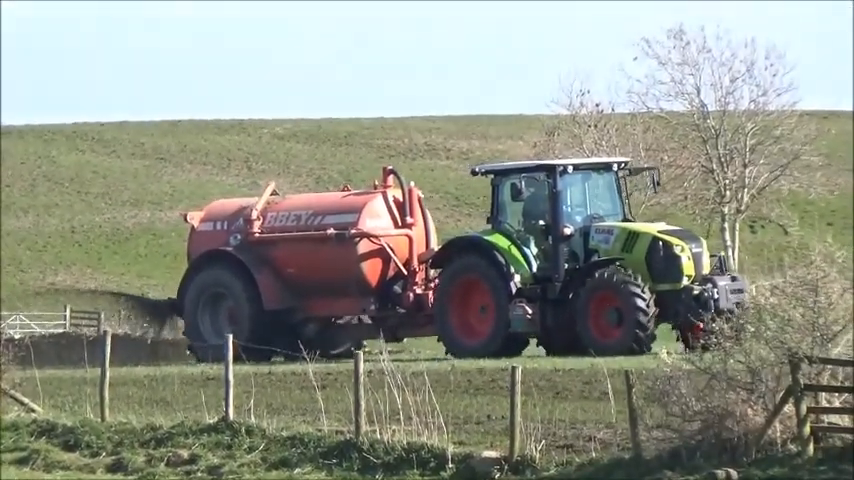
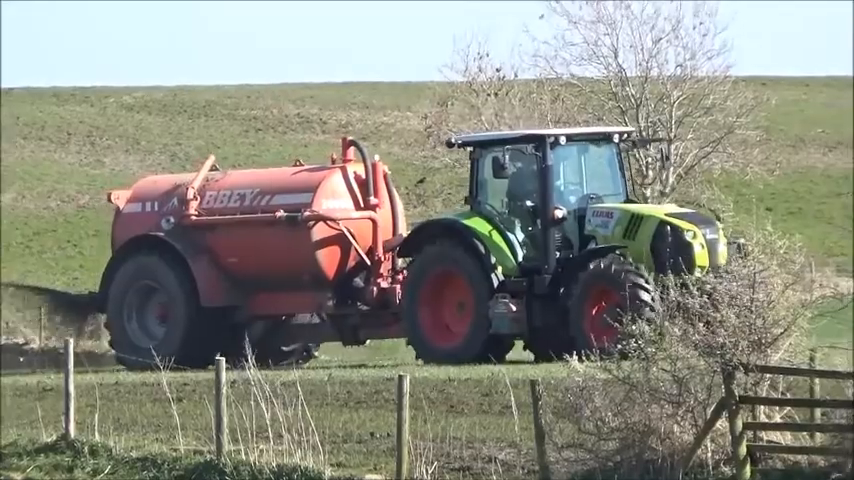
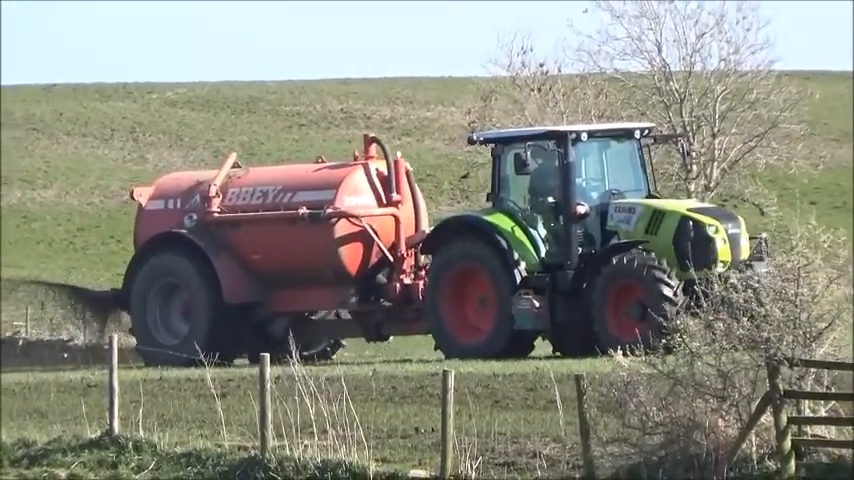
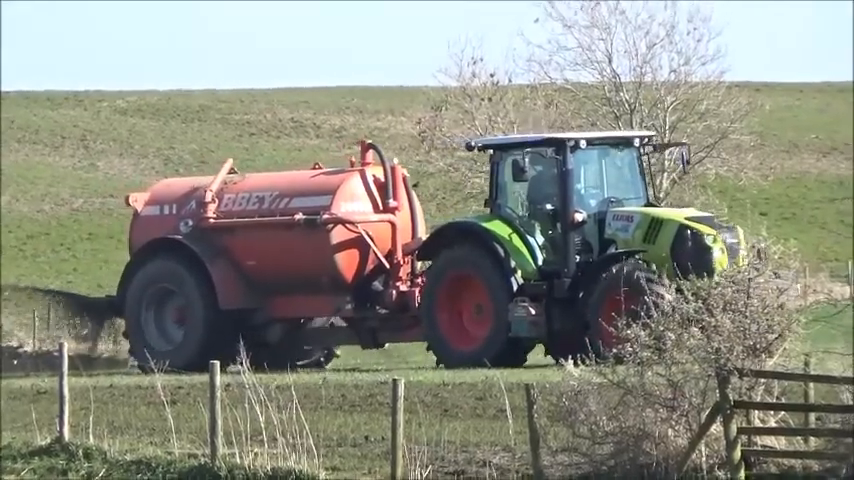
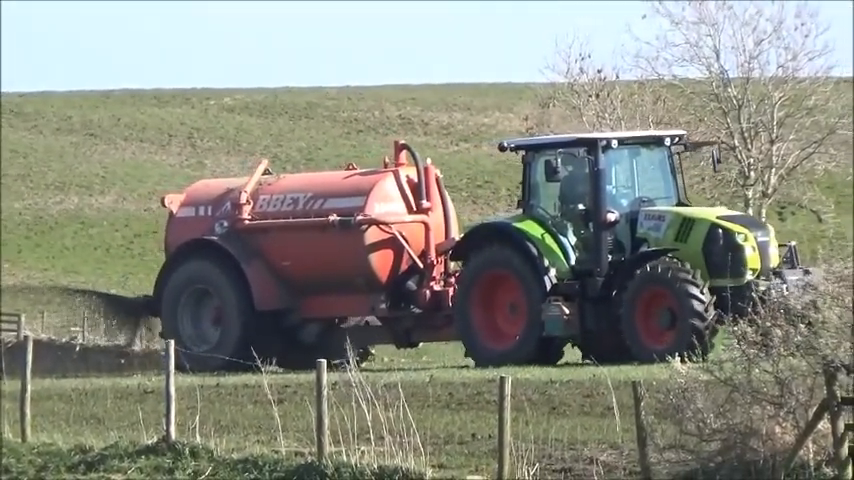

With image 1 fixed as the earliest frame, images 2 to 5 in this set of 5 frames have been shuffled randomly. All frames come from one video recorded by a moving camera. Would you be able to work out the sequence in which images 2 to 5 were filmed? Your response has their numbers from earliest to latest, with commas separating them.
5, 3, 2, 4
